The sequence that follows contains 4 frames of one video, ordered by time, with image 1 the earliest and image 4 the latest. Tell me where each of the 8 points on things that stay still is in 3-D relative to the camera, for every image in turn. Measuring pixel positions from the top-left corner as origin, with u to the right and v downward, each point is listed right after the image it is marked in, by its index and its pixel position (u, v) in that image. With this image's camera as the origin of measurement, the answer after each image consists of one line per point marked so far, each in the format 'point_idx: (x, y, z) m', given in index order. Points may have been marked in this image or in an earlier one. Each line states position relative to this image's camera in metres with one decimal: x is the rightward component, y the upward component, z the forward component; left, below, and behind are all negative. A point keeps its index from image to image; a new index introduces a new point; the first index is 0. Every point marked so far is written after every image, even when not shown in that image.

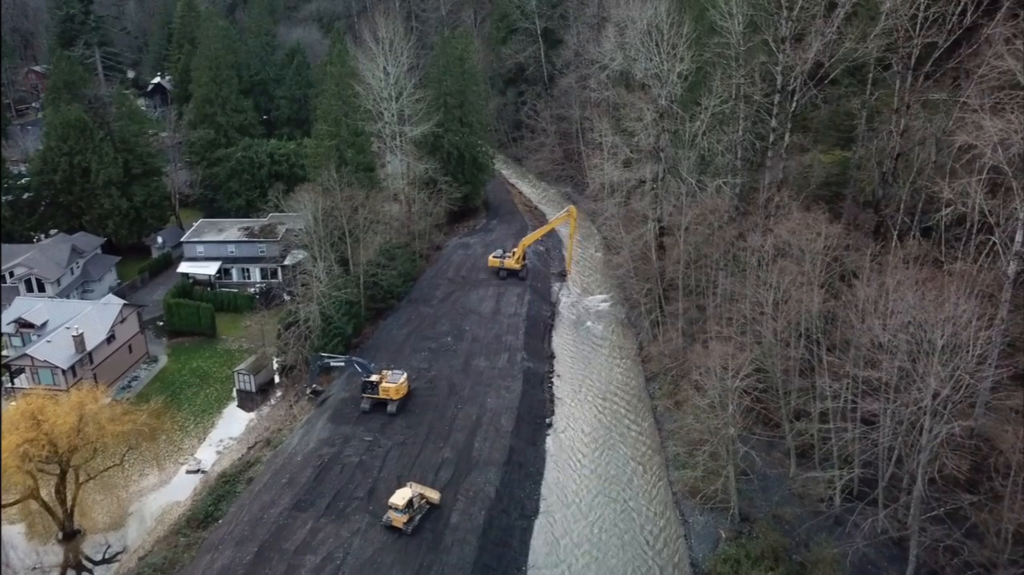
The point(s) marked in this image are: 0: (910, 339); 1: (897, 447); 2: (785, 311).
0: (+8.3, -1.1, +17.2) m
1: (+8.3, -3.4, +17.8) m
2: (+6.5, -0.6, +19.8) m
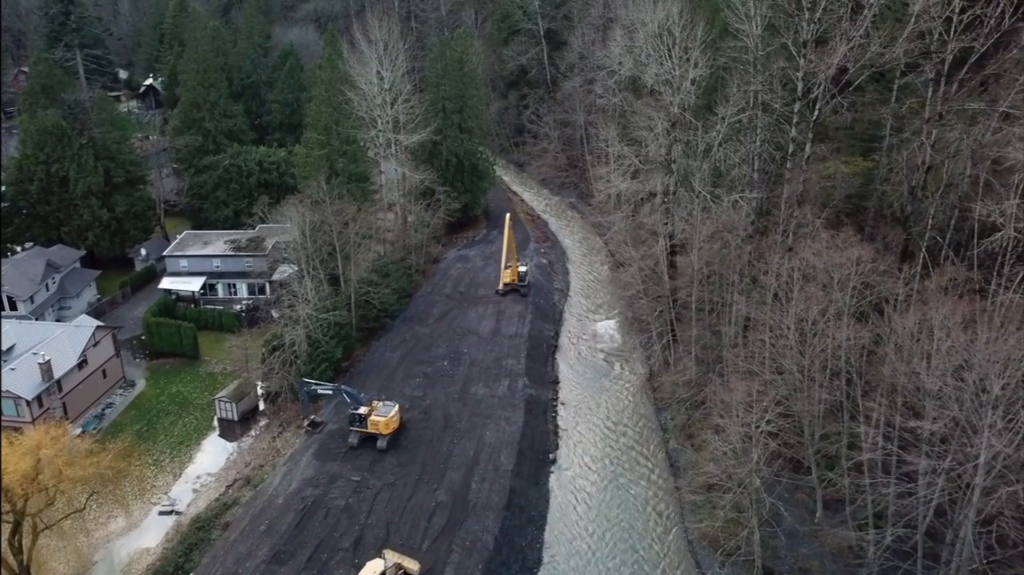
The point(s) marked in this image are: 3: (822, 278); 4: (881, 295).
0: (+8.3, -1.8, +15.3) m
1: (+8.3, -4.1, +16.0) m
2: (+6.5, -1.2, +17.9) m
3: (+7.3, +0.2, +19.6) m
4: (+8.7, -0.2, +19.4) m
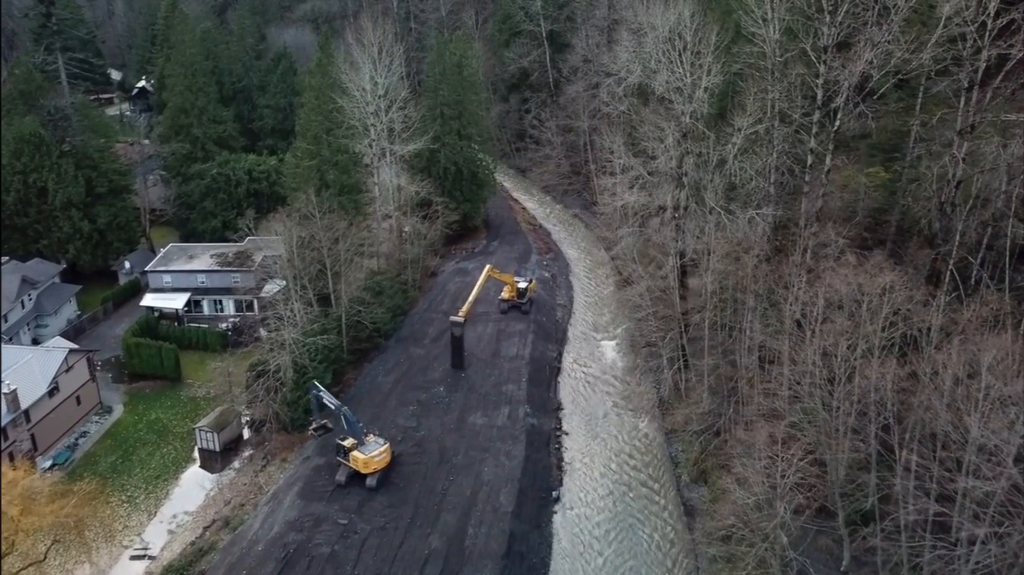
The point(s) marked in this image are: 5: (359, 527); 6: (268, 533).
0: (+8.3, -2.4, +13.7) m
1: (+8.3, -4.8, +14.3) m
2: (+6.5, -1.9, +16.2) m
3: (+7.3, -0.4, +17.9) m
4: (+8.6, -0.8, +17.7) m
5: (-3.6, -5.6, +19.3) m
6: (-5.7, -5.7, +19.3) m
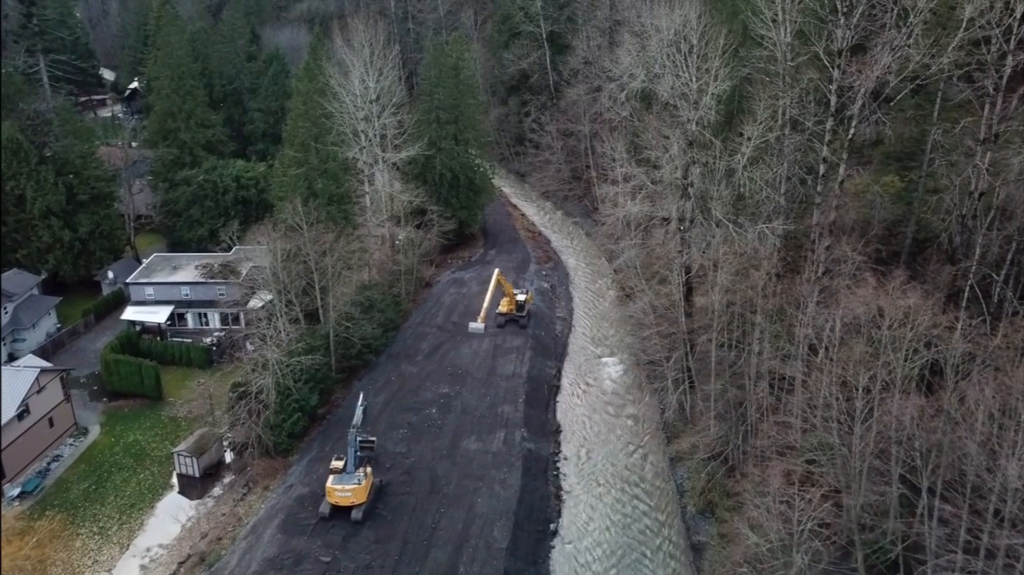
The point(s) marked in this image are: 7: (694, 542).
0: (+8.2, -2.9, +12.4) m
1: (+8.1, -5.3, +13.0) m
2: (+6.4, -2.4, +14.9) m
3: (+7.2, -0.9, +16.6) m
4: (+8.5, -1.3, +16.4) m
5: (-3.7, -6.1, +18.0) m
6: (-5.8, -6.2, +18.0) m
7: (+4.2, -5.9, +19.1) m
